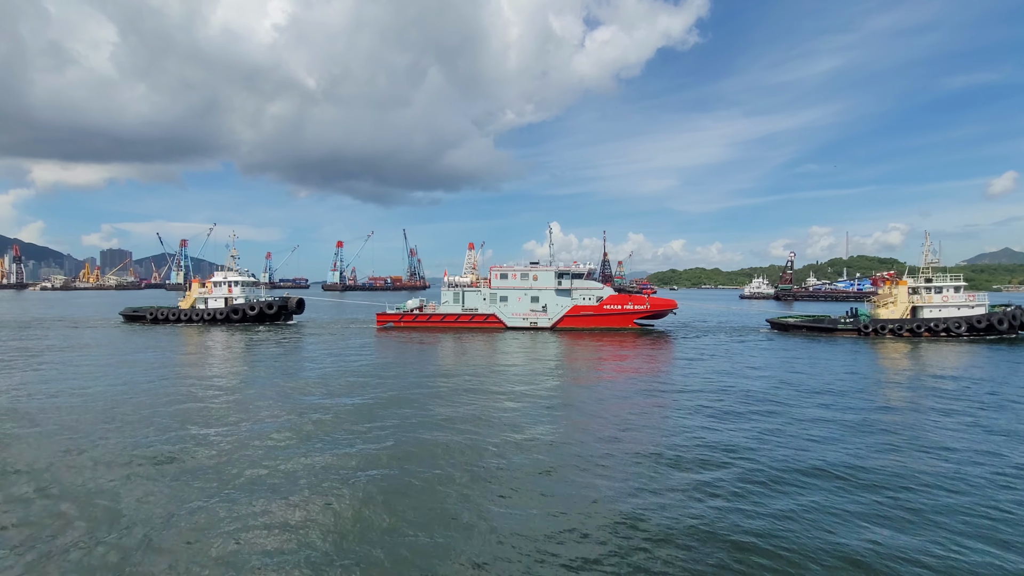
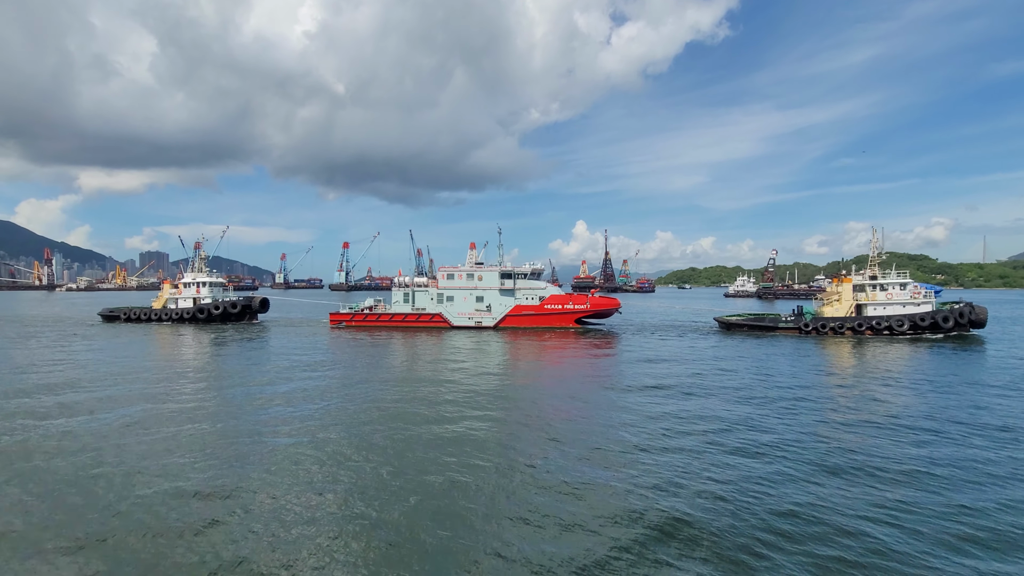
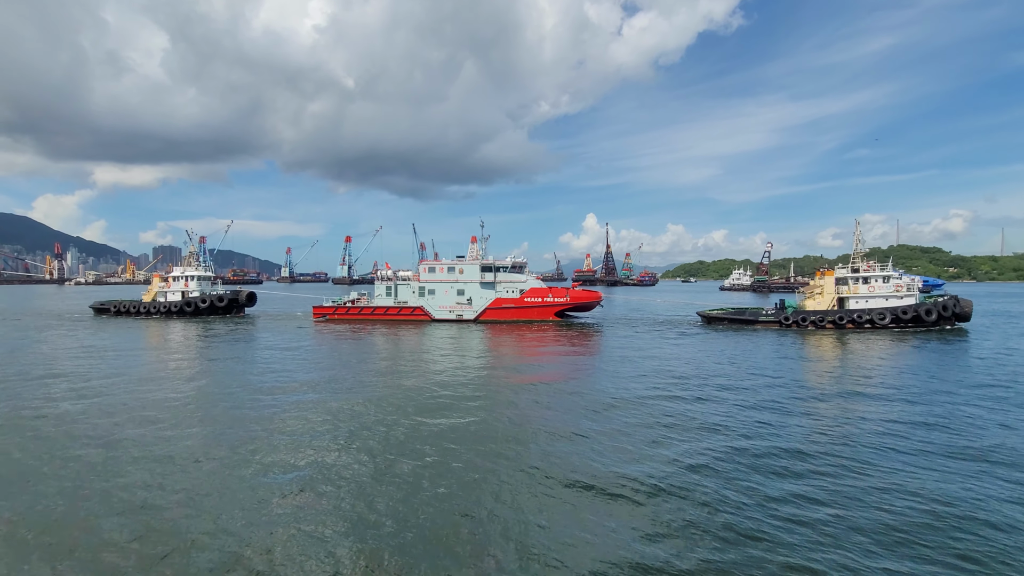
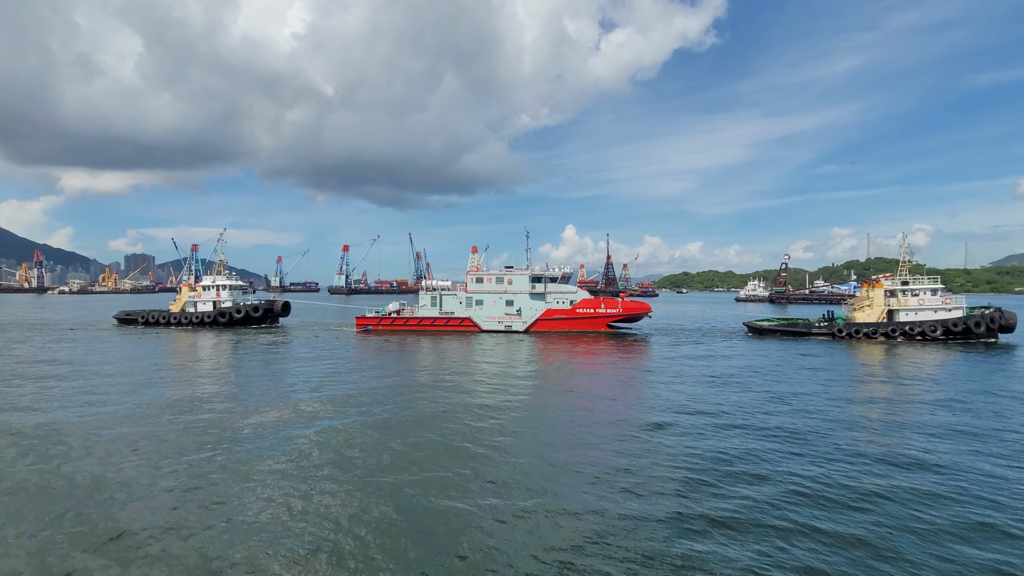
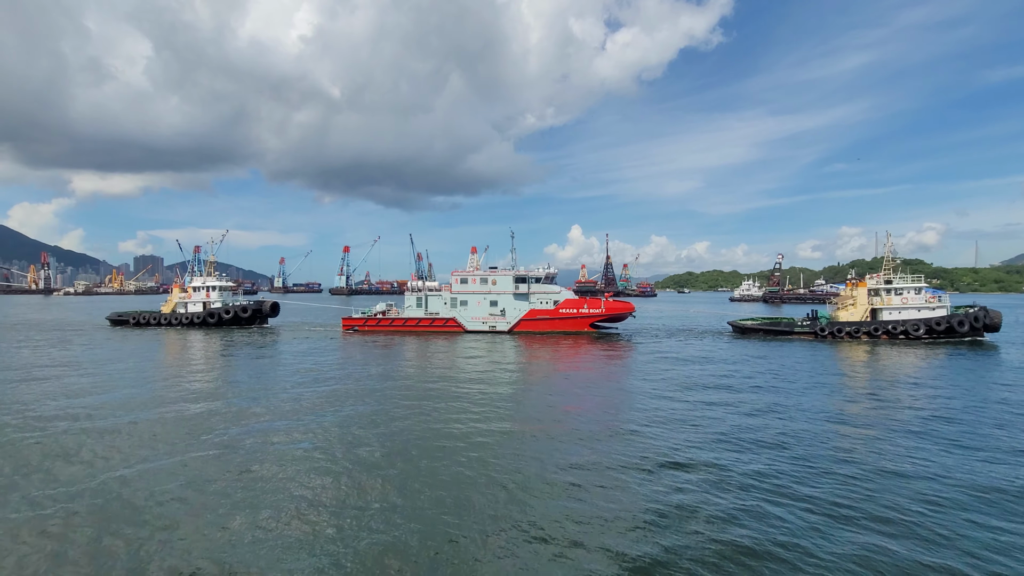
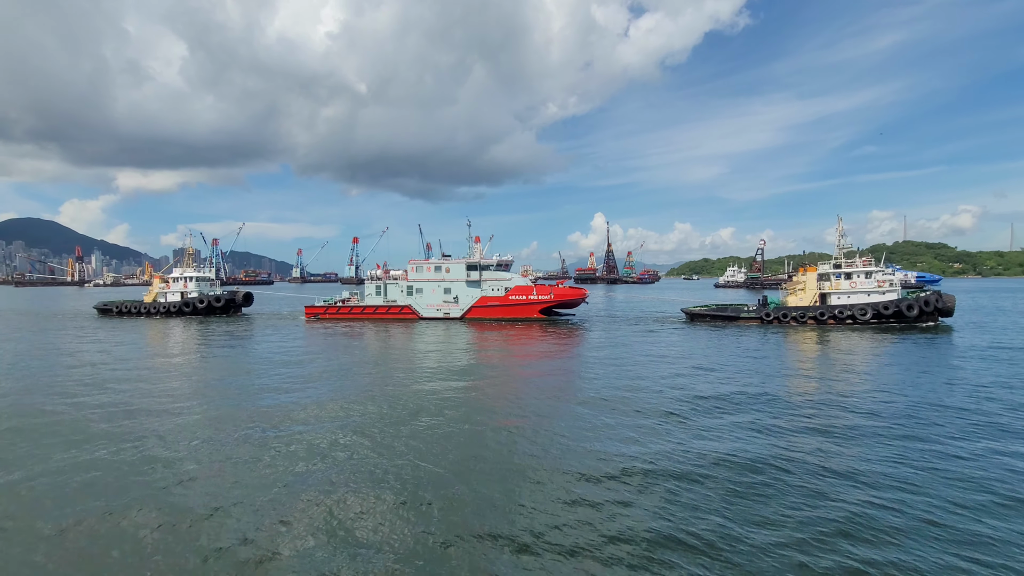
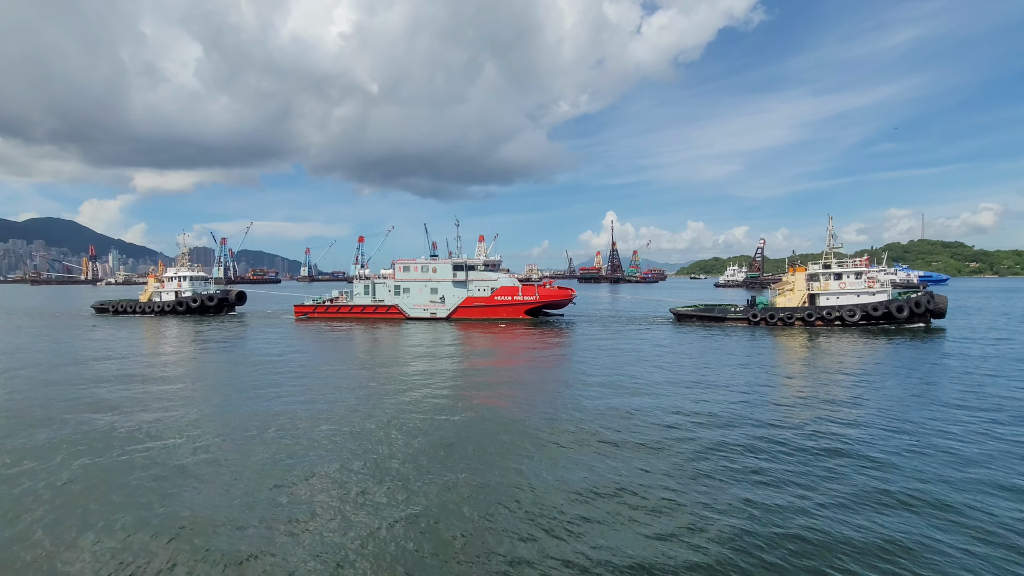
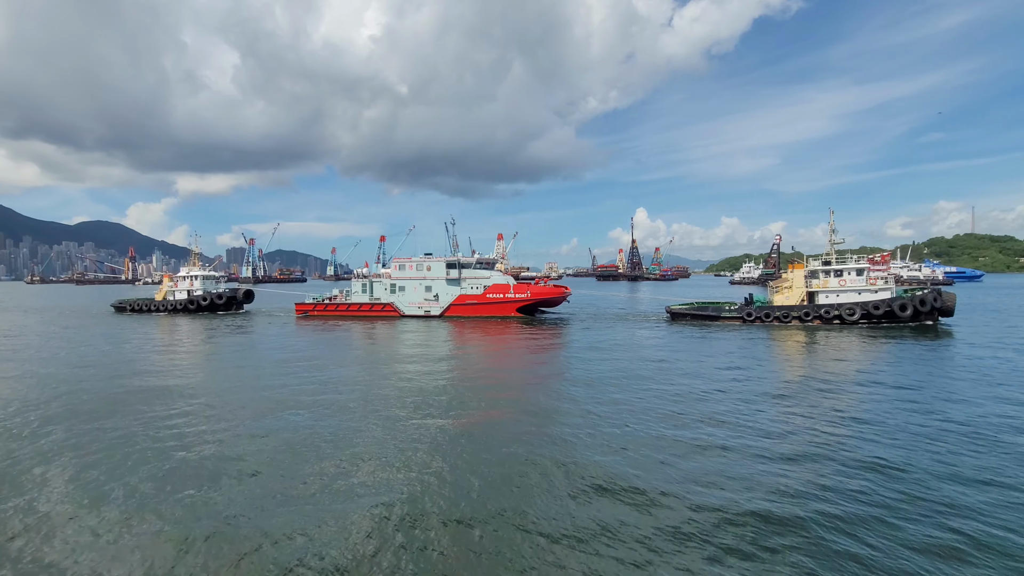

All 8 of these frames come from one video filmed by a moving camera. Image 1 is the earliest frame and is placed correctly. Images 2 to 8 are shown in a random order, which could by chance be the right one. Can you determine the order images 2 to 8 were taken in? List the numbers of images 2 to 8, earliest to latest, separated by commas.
4, 5, 2, 3, 6, 7, 8
